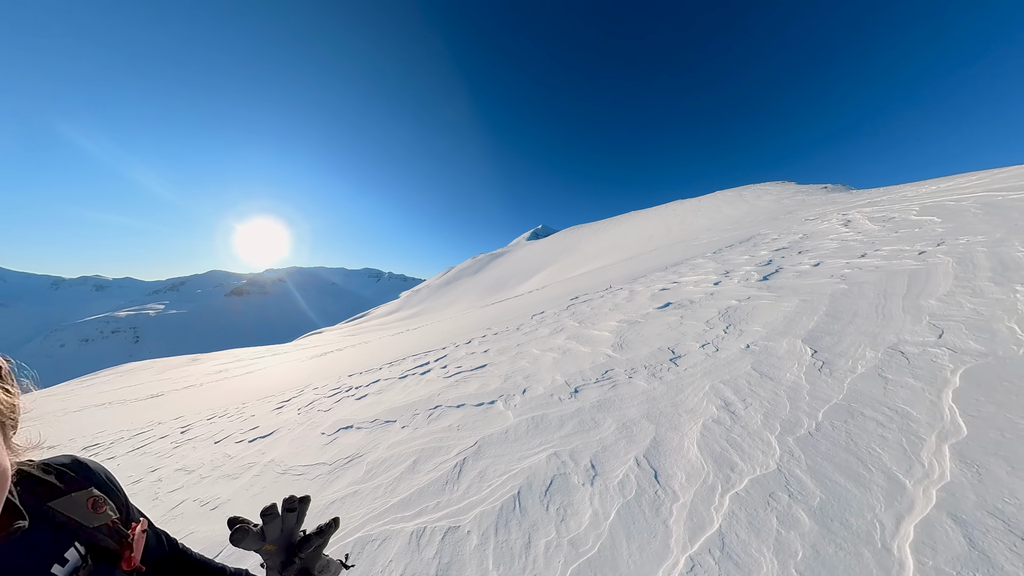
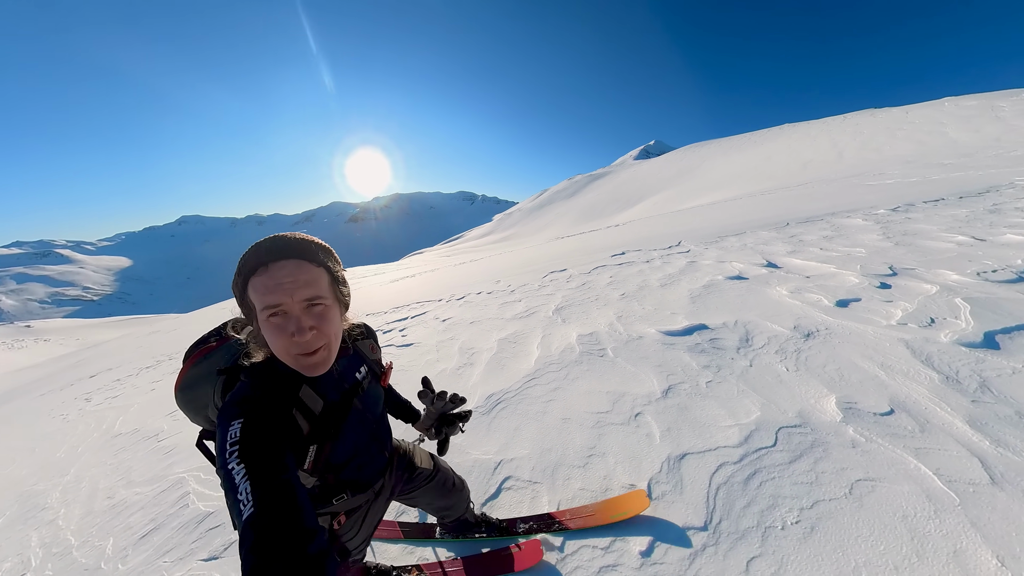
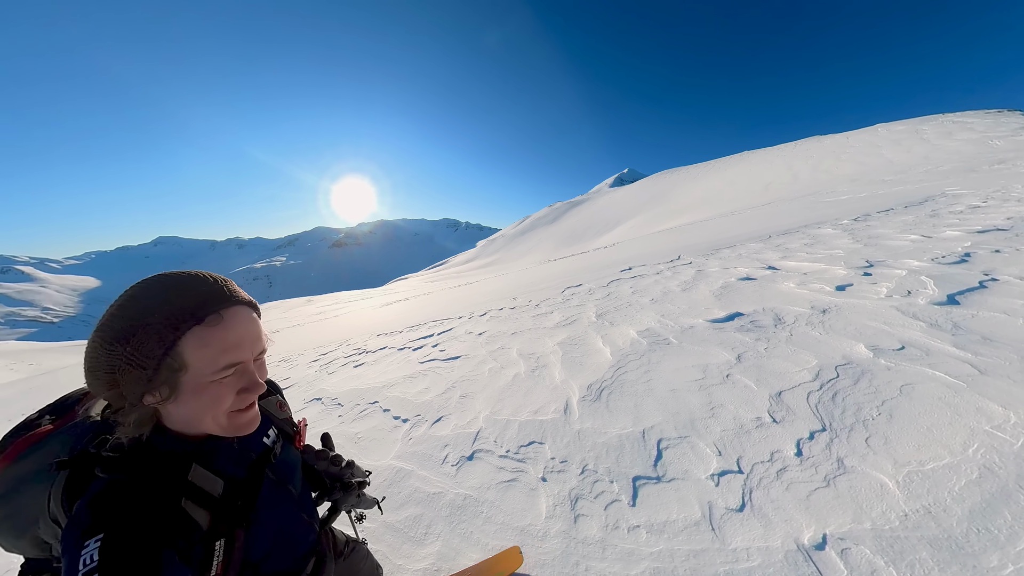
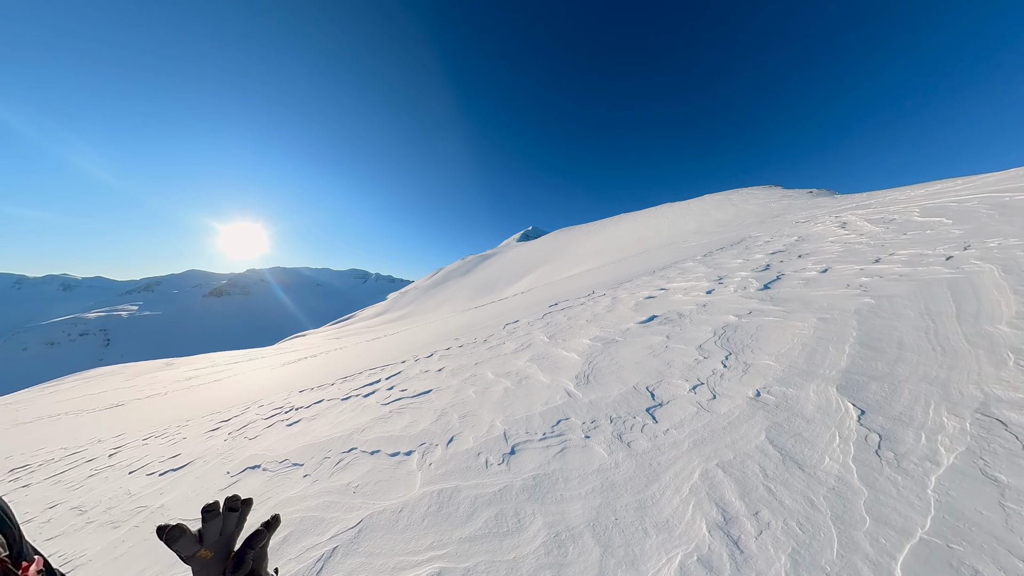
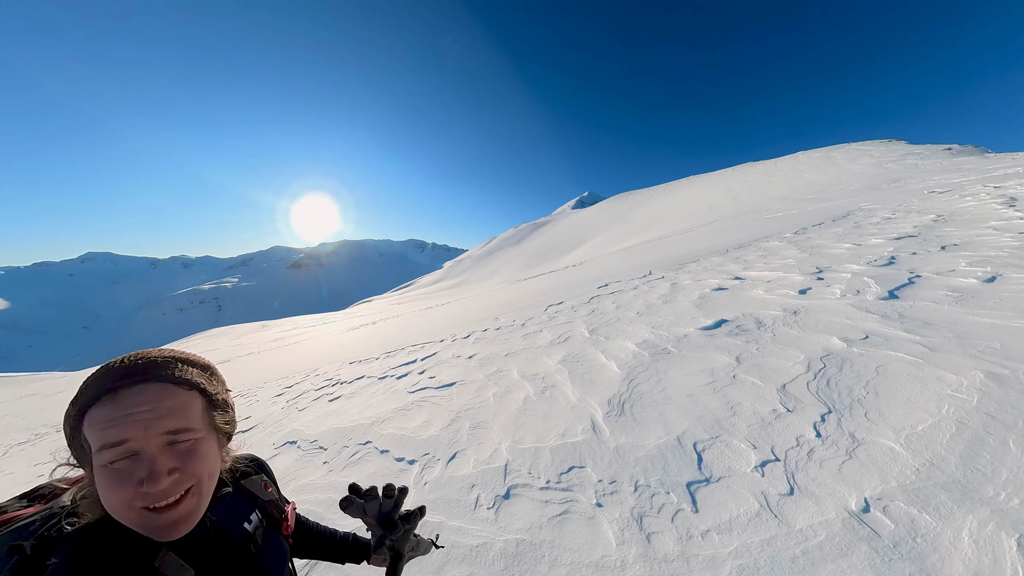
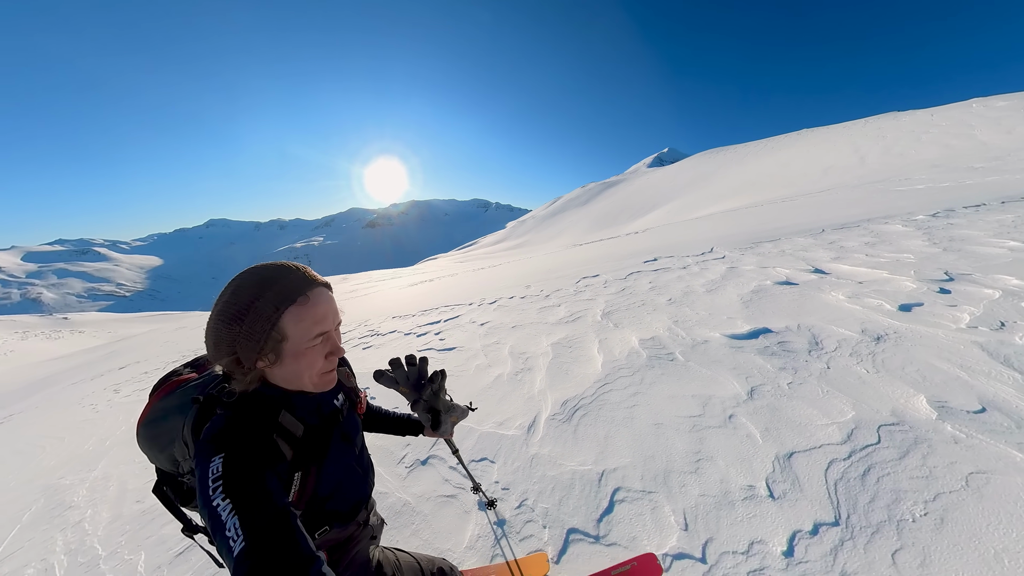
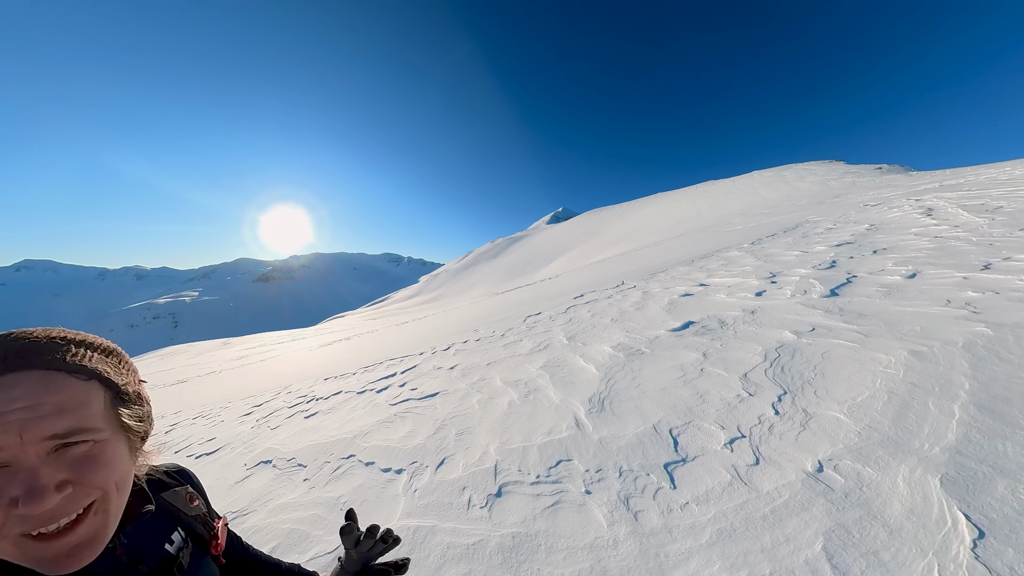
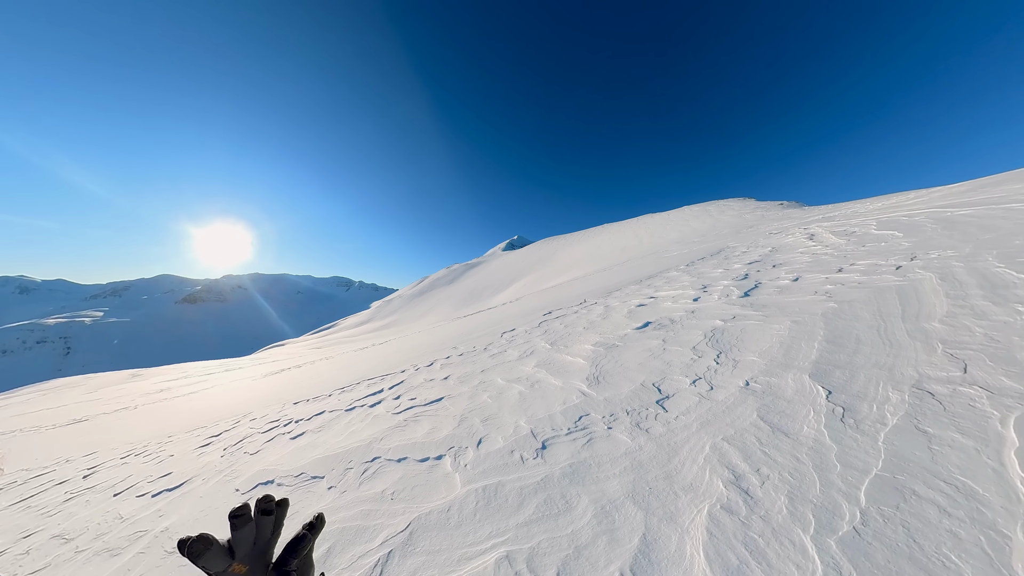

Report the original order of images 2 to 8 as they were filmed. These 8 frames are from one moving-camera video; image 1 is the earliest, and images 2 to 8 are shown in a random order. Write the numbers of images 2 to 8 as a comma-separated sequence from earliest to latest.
8, 4, 7, 5, 3, 6, 2
